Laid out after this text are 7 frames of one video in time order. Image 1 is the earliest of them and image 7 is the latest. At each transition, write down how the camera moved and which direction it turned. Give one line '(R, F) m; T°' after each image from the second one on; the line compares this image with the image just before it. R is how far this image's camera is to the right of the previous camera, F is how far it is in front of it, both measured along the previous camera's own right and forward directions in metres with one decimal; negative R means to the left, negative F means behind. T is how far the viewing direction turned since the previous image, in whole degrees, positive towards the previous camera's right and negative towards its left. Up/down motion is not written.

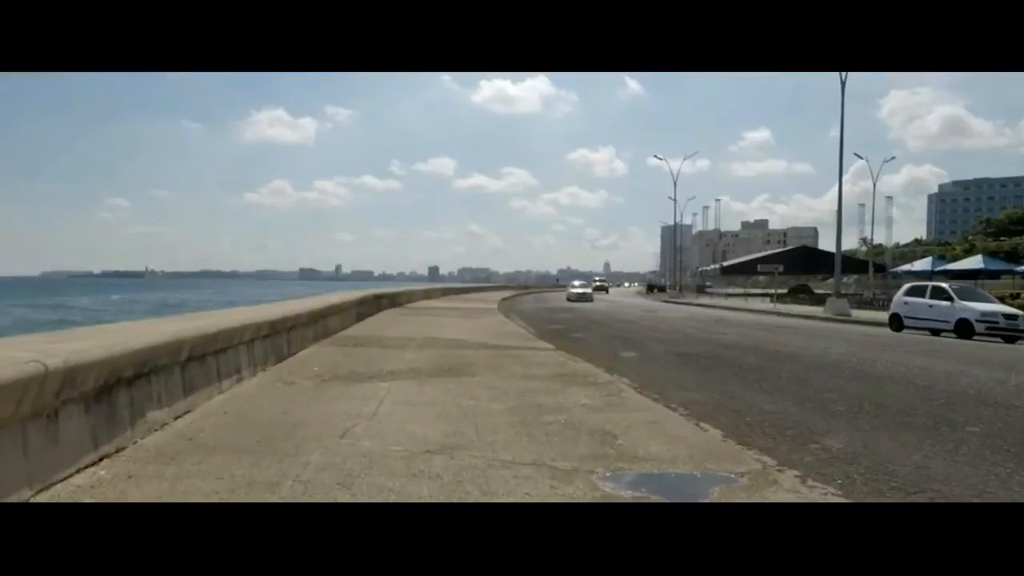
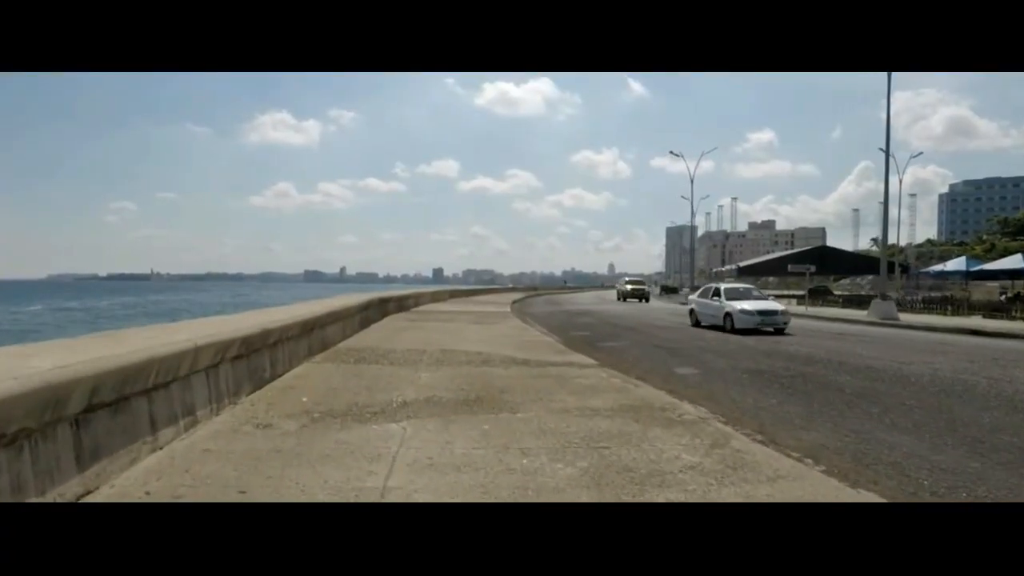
(-0.3, +1.6) m; 0°
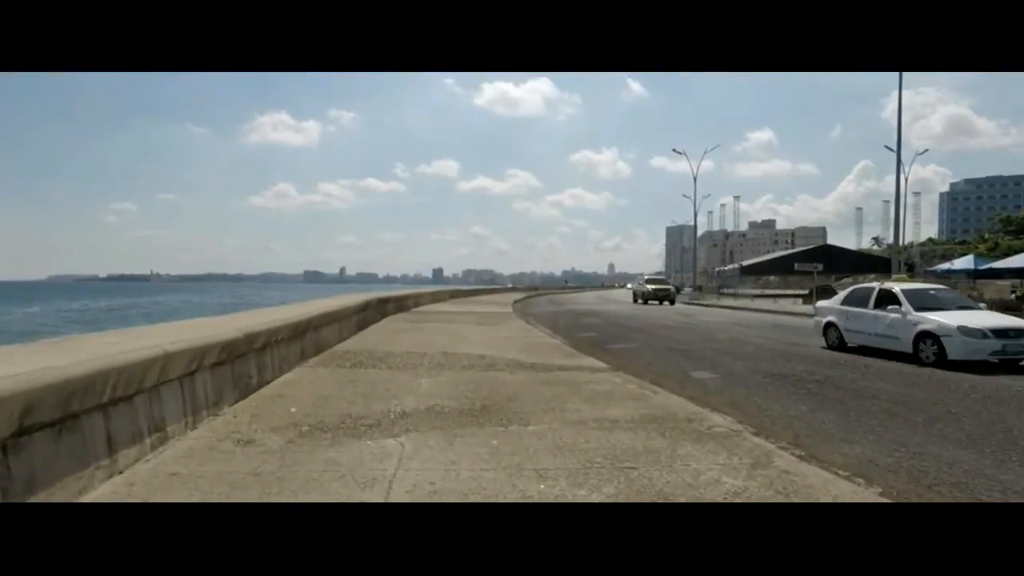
(-0.1, -0.7) m; 0°
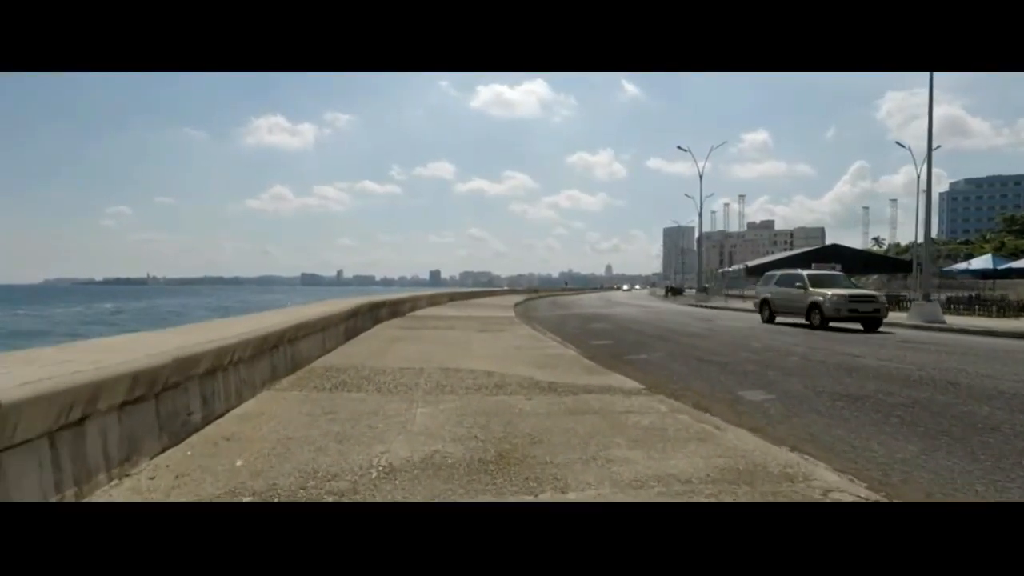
(-0.2, +1.6) m; 0°
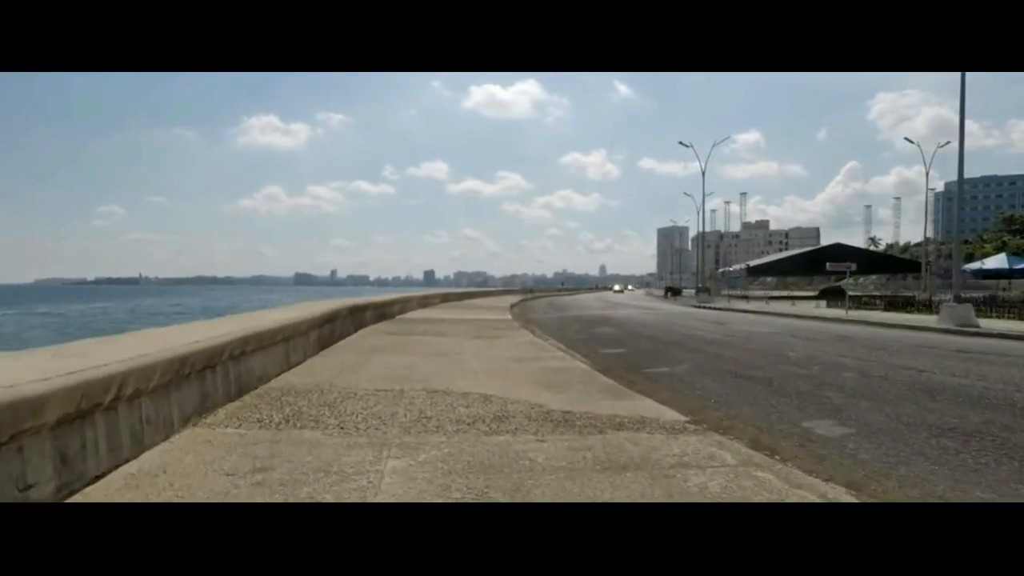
(-0.1, +1.7) m; 0°
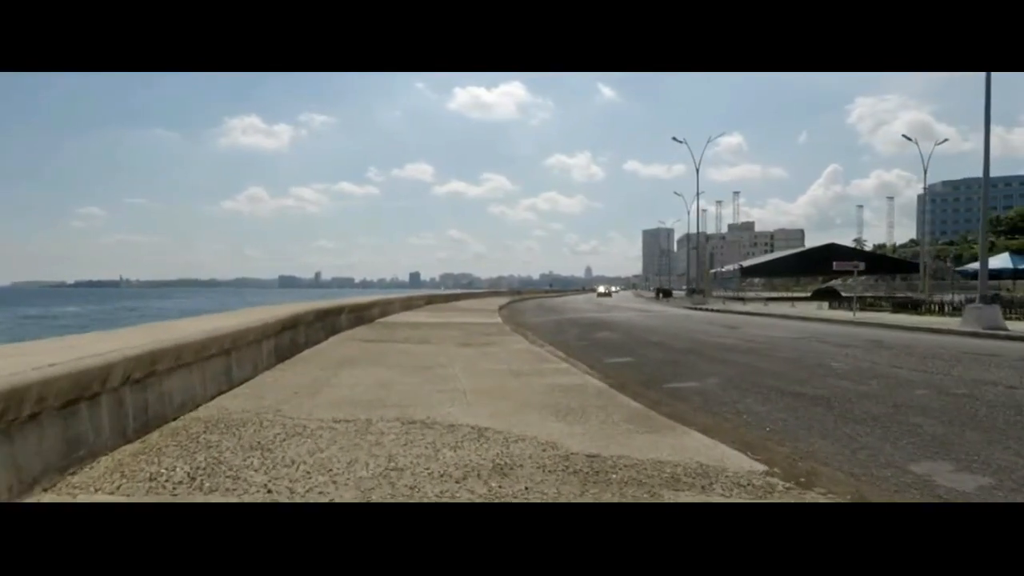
(-0.1, +1.7) m; +1°
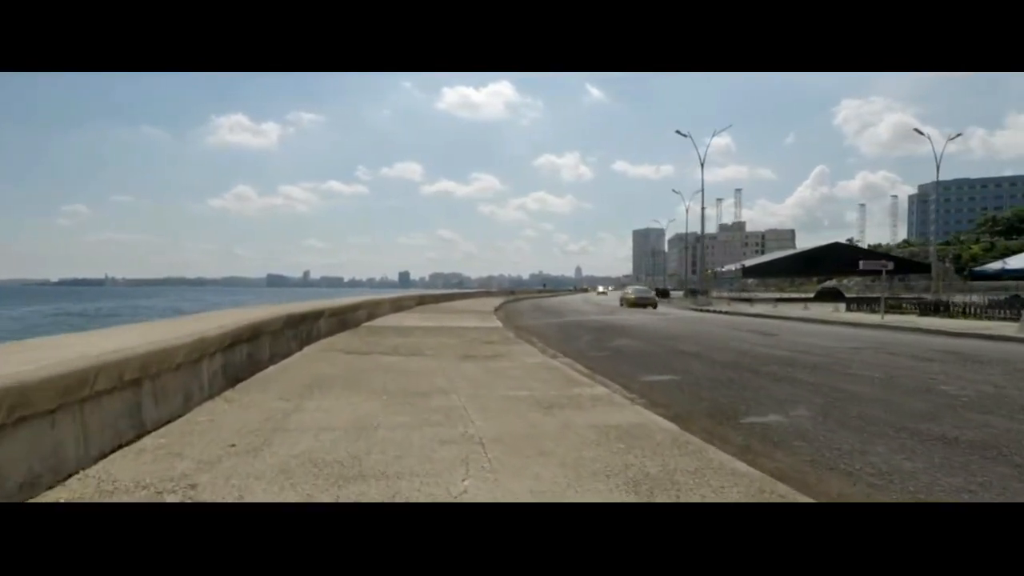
(-0.3, +2.2) m; +1°
